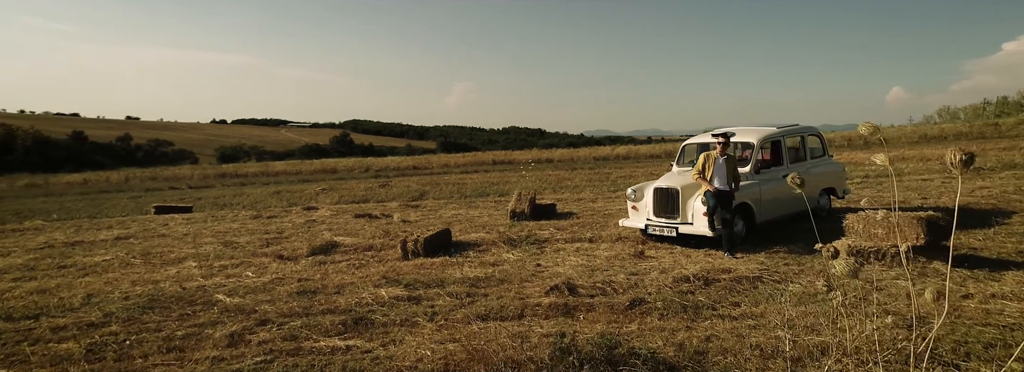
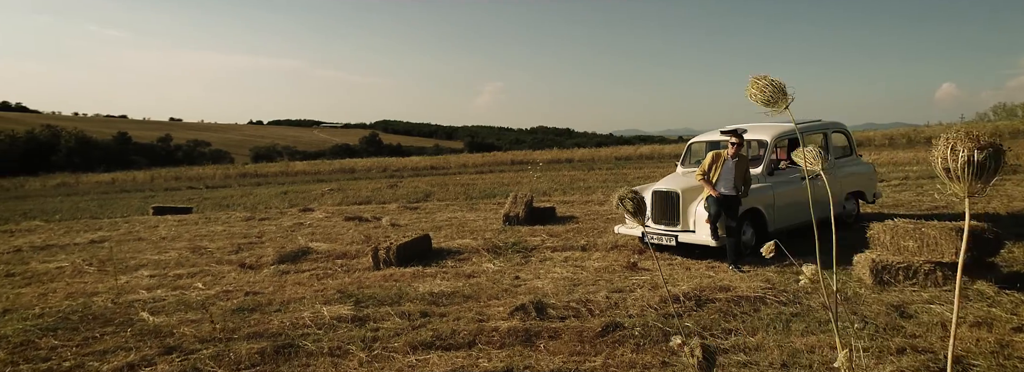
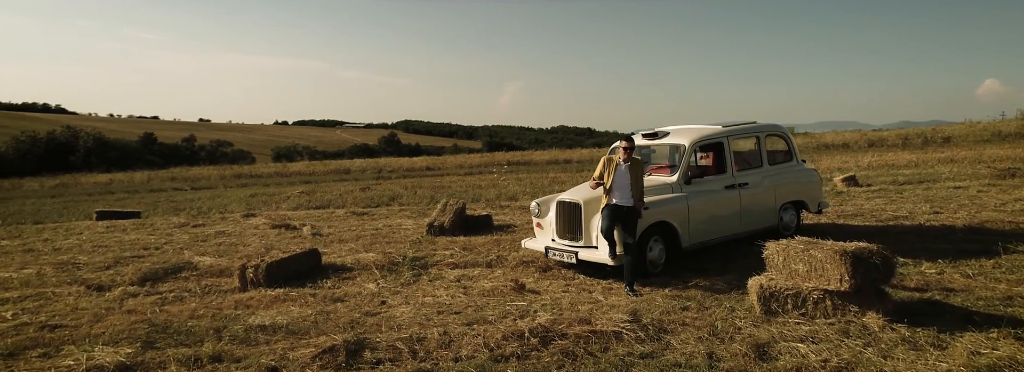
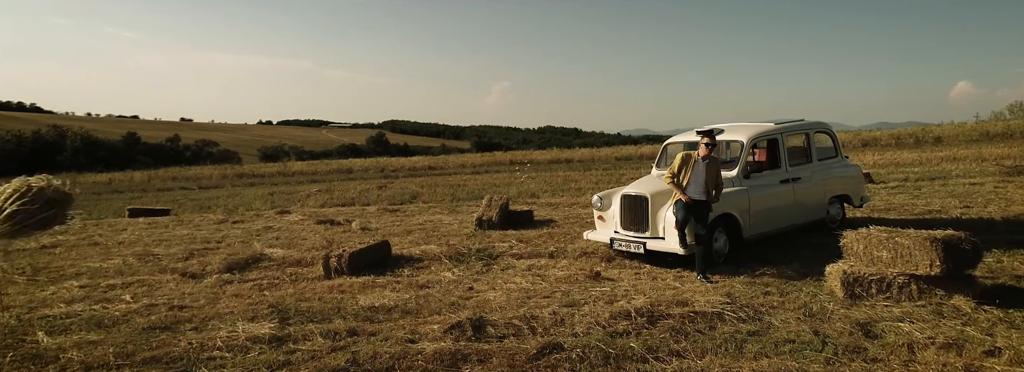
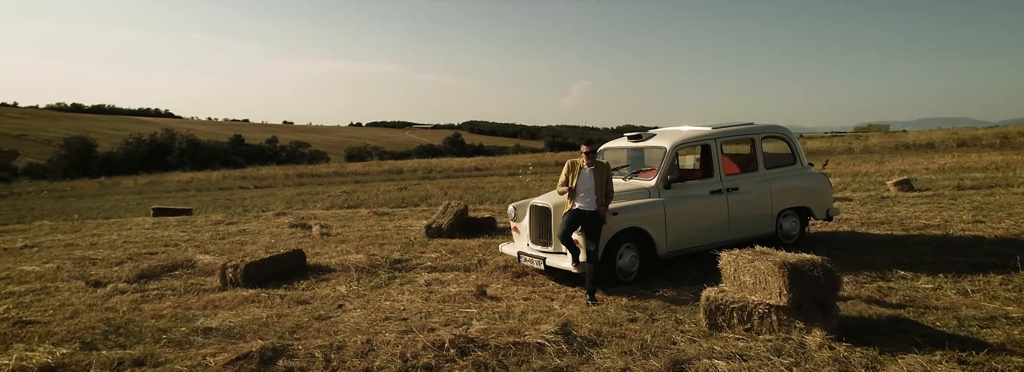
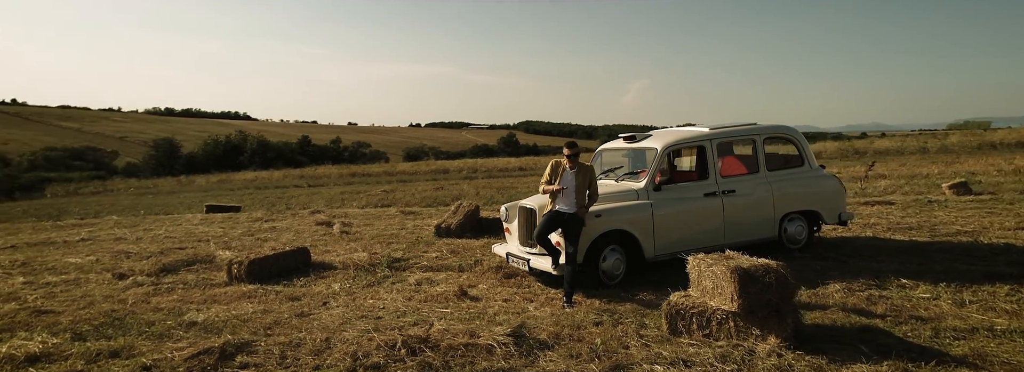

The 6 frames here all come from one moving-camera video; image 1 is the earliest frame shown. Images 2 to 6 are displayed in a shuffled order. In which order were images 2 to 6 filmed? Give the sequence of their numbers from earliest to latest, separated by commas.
2, 4, 3, 5, 6
